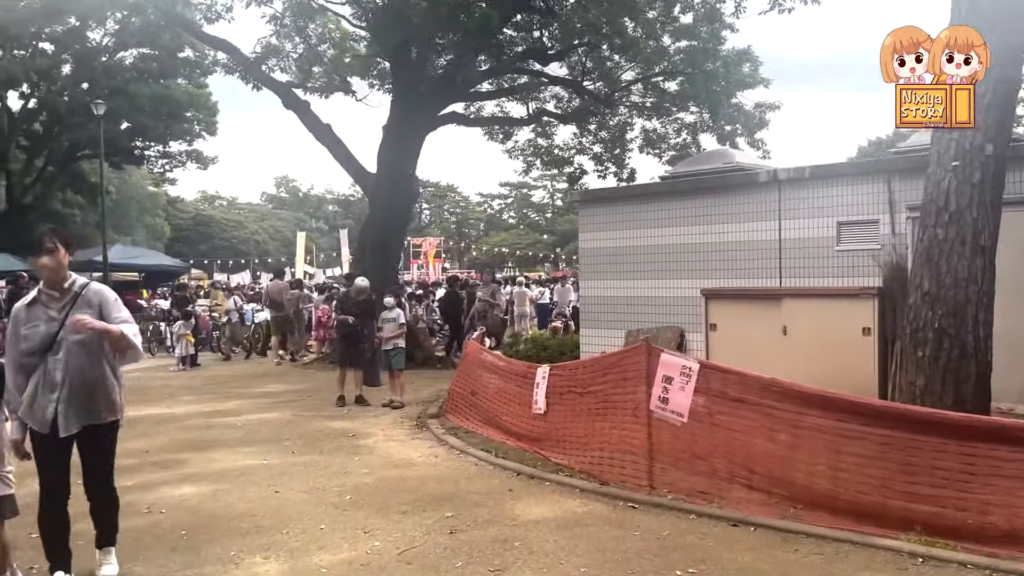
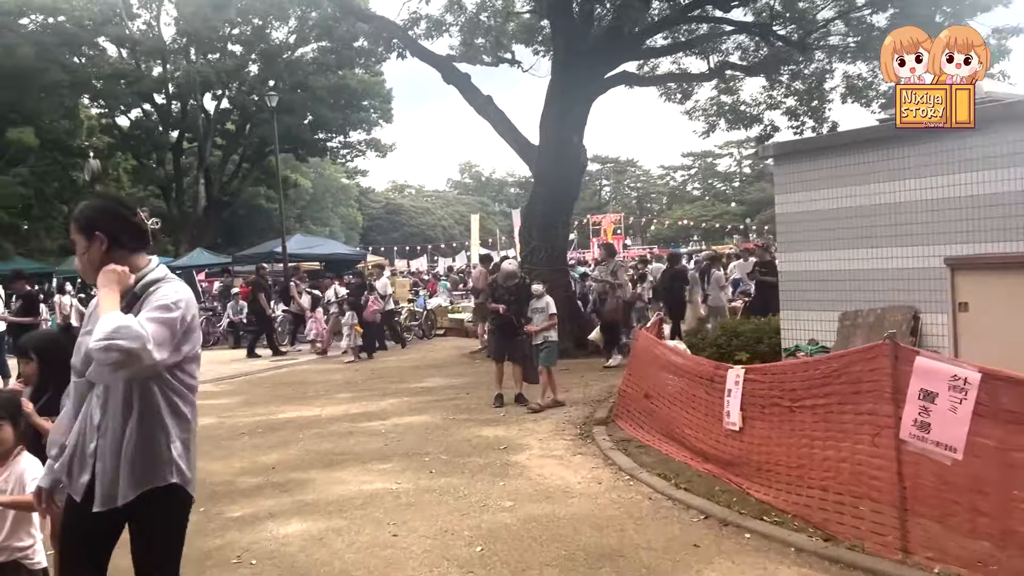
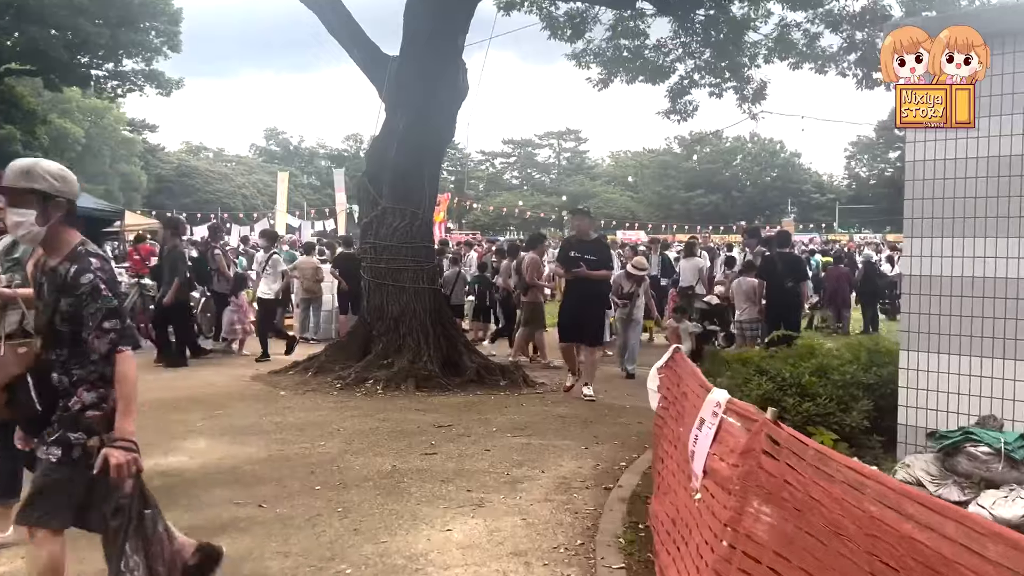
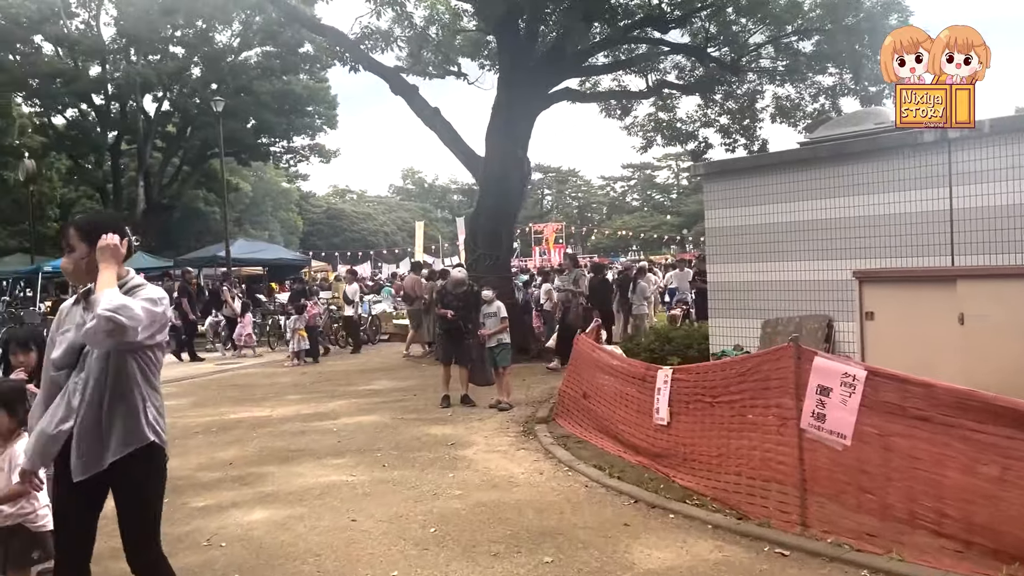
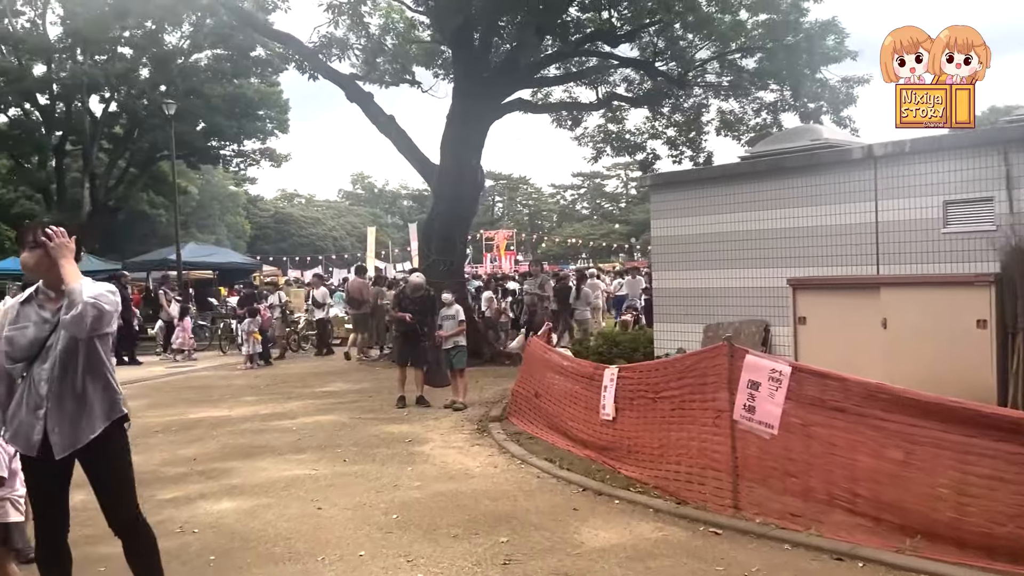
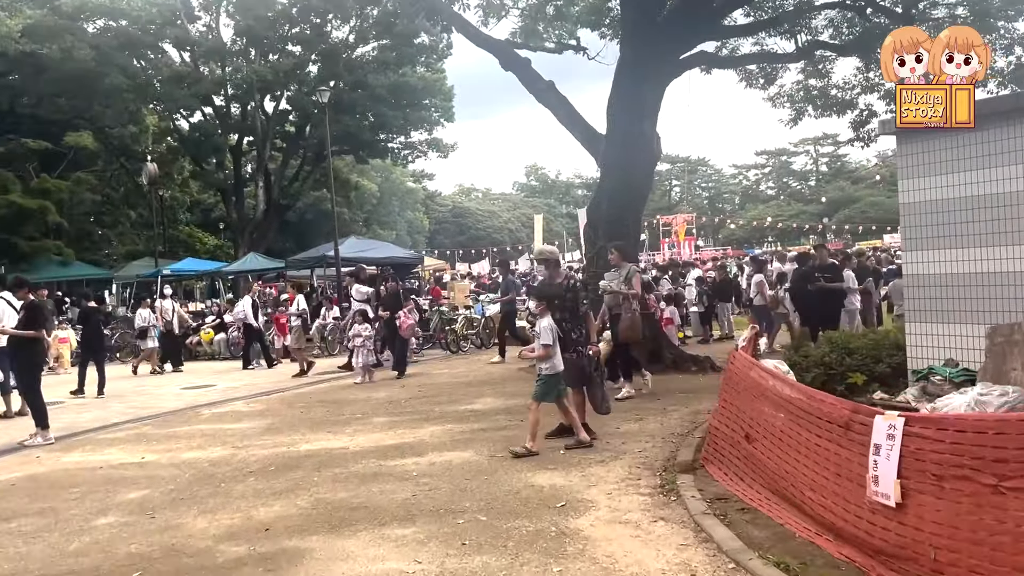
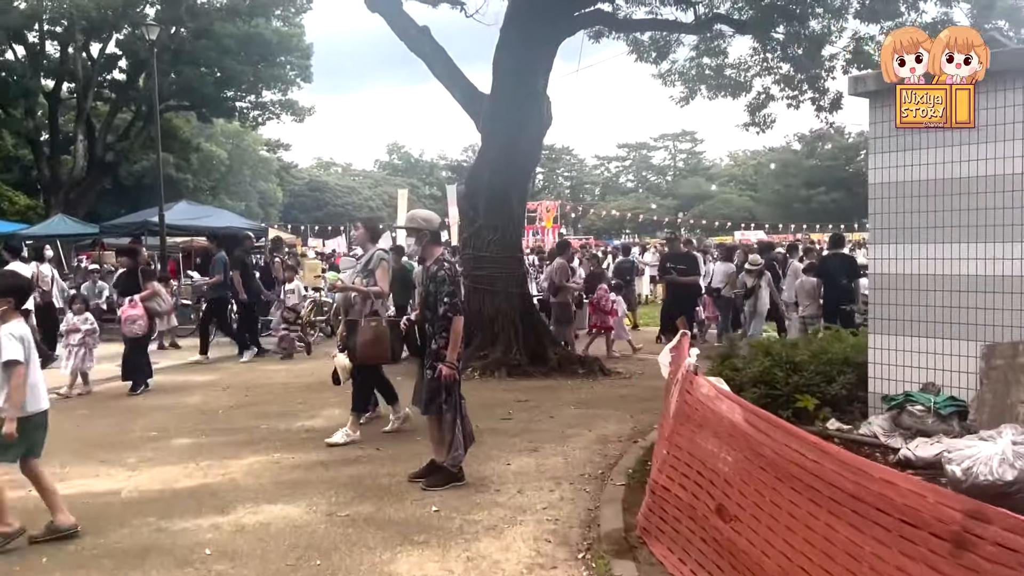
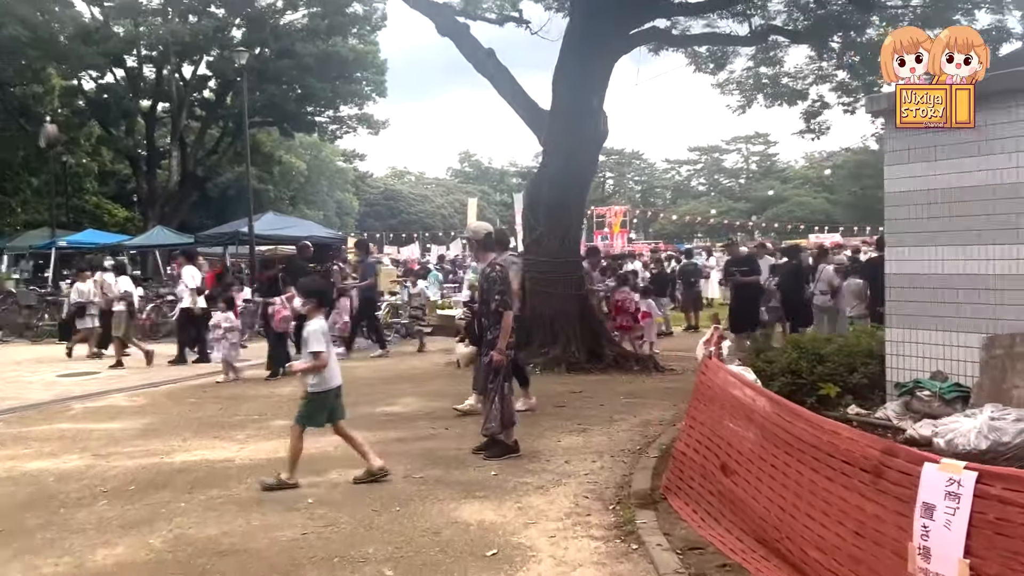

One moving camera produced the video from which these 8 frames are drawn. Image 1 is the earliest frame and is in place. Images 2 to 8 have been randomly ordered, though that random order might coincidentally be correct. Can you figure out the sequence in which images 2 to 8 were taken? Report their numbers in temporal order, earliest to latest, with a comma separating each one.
5, 4, 2, 6, 8, 7, 3
